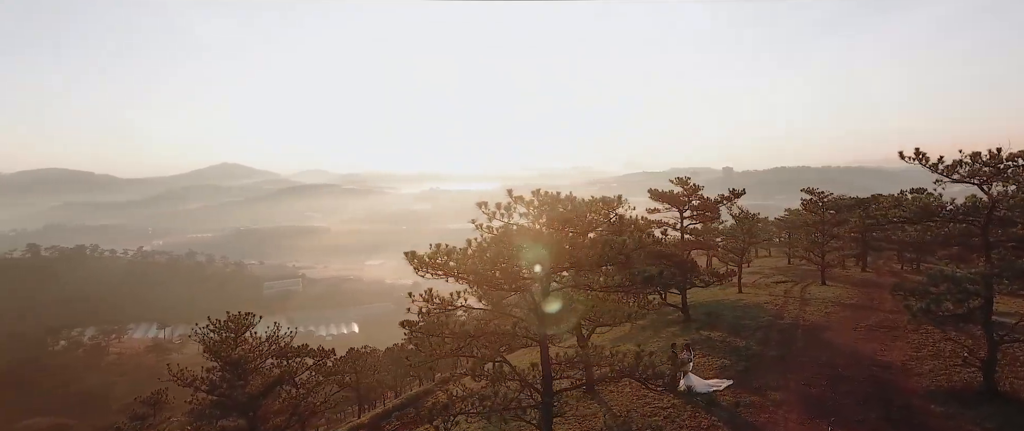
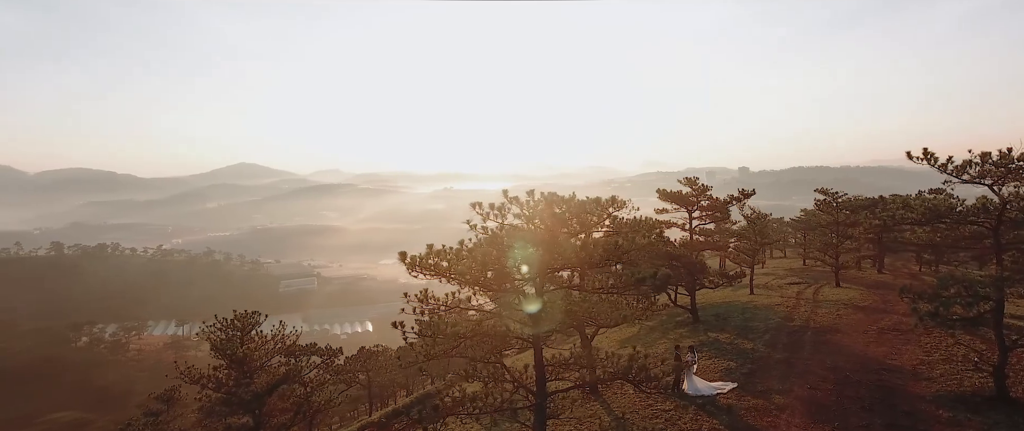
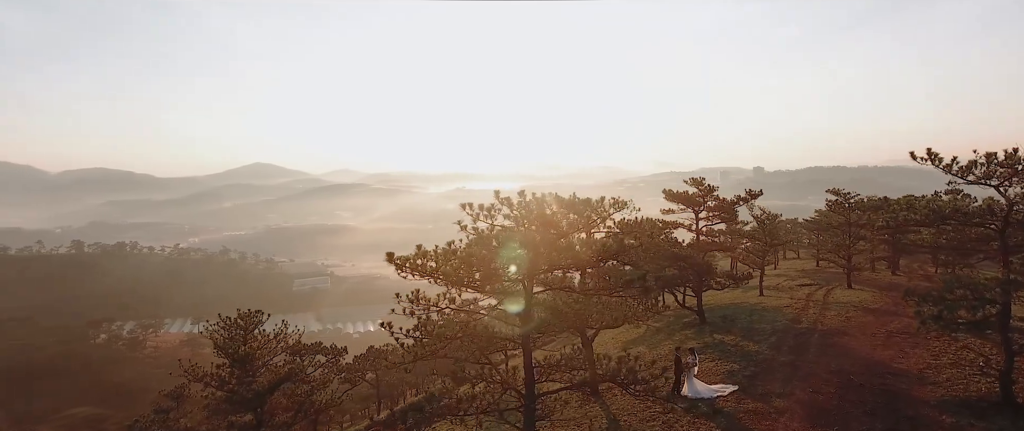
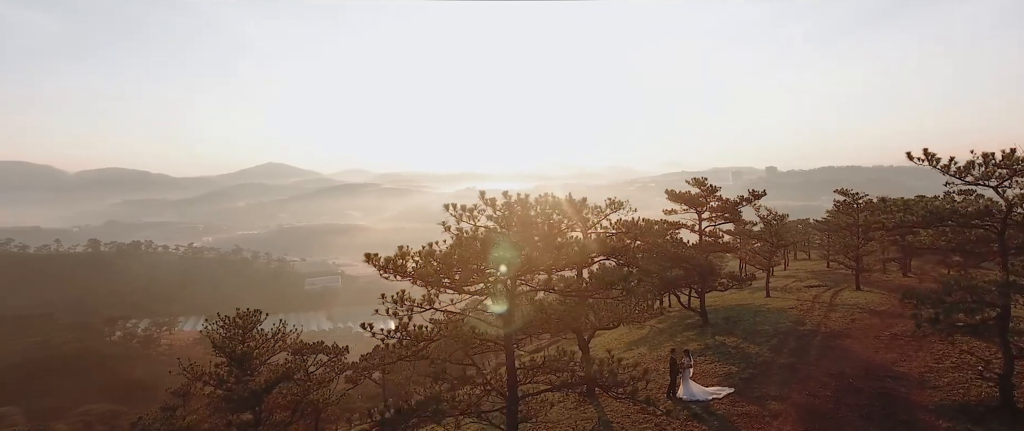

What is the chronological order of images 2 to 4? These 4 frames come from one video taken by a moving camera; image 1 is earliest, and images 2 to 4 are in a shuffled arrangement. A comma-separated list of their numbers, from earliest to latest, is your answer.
2, 3, 4
